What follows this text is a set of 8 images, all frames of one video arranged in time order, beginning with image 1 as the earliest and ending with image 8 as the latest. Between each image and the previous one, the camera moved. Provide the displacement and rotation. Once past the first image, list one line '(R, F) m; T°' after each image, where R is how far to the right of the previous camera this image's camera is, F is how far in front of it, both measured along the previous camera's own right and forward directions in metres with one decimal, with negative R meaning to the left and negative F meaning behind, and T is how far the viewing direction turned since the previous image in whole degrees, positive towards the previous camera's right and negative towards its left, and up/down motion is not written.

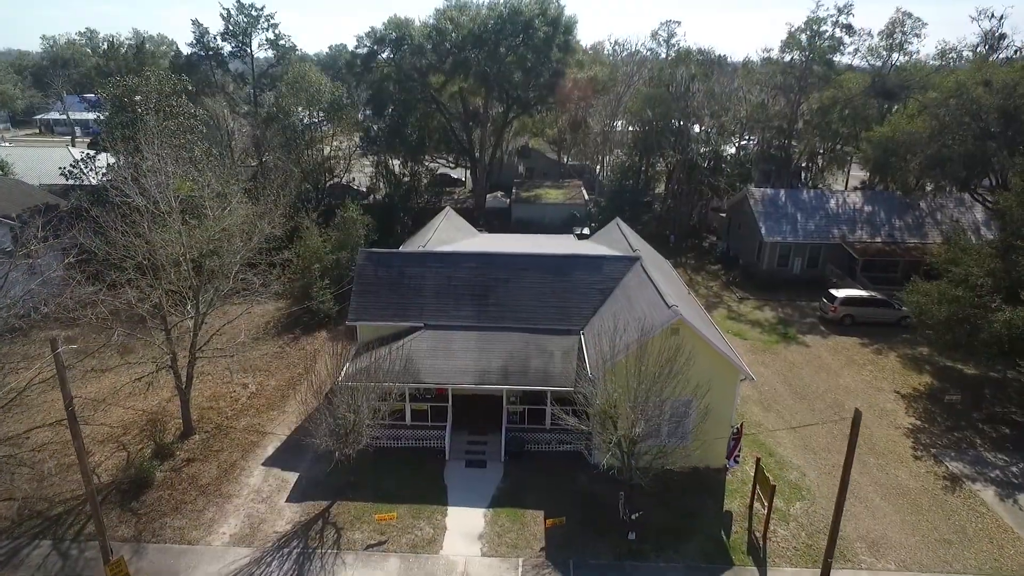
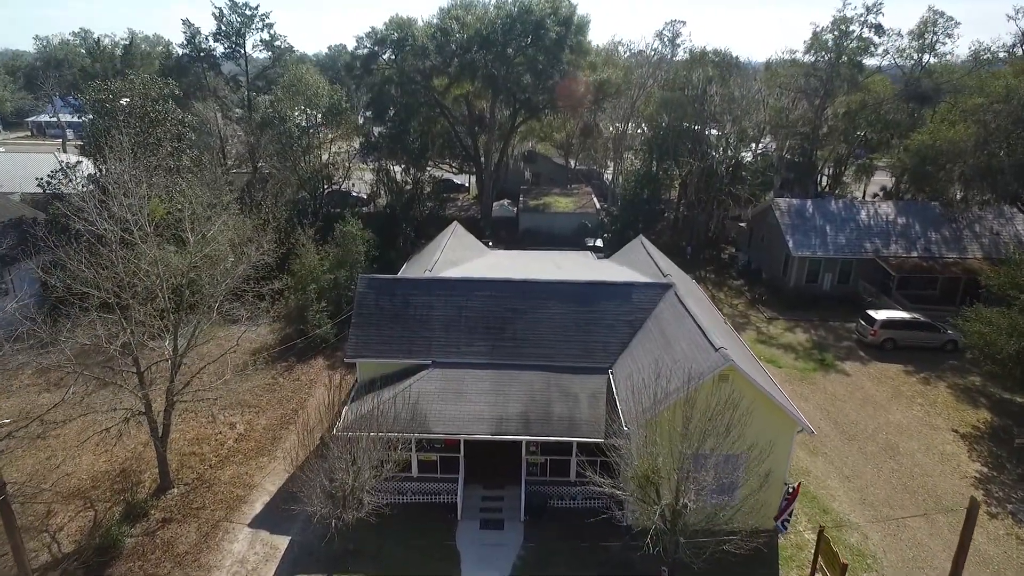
(-0.4, +1.7) m; 0°
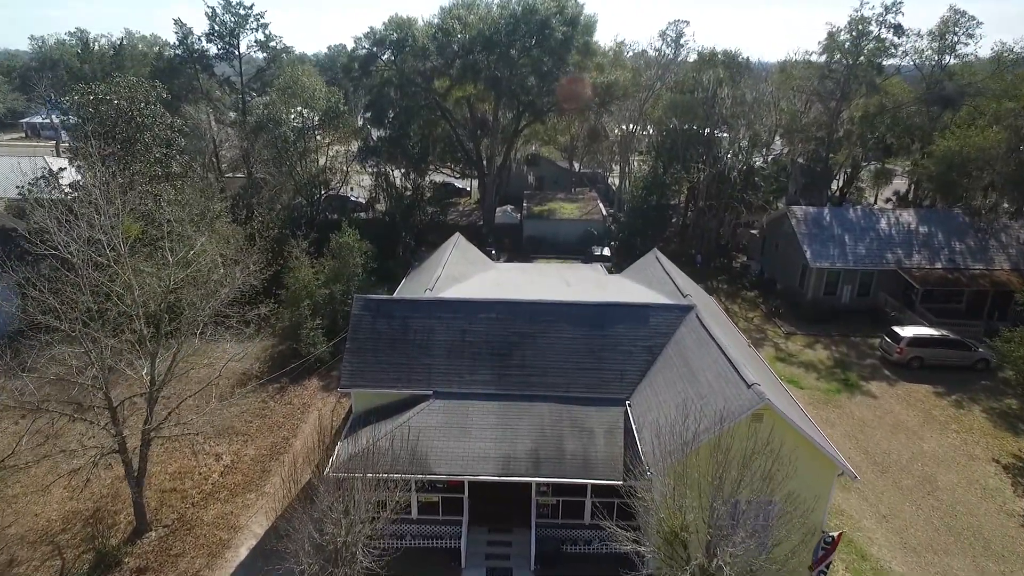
(-0.2, +1.1) m; 0°
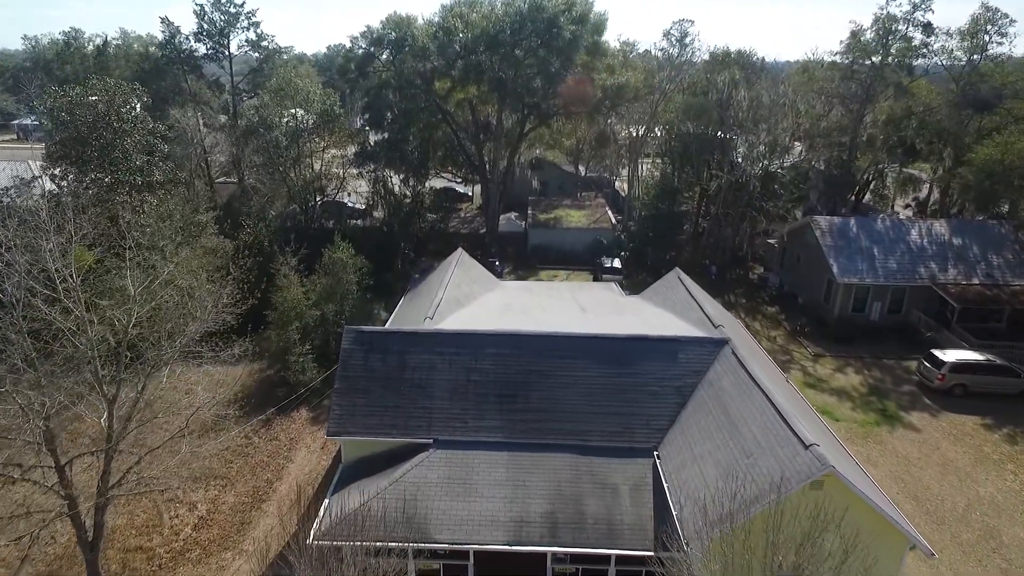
(-0.2, +1.5) m; 0°
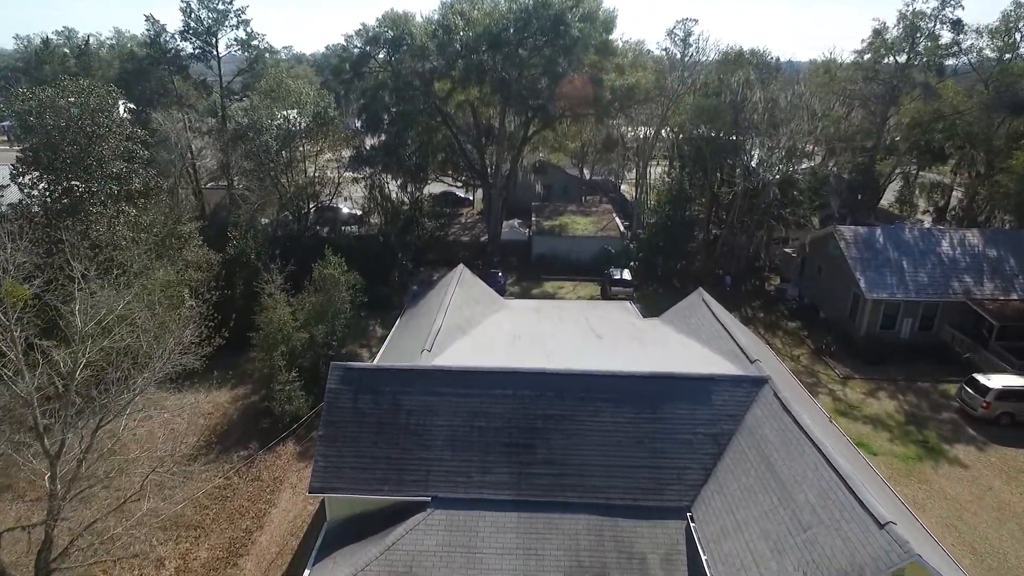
(-0.2, +1.5) m; 0°
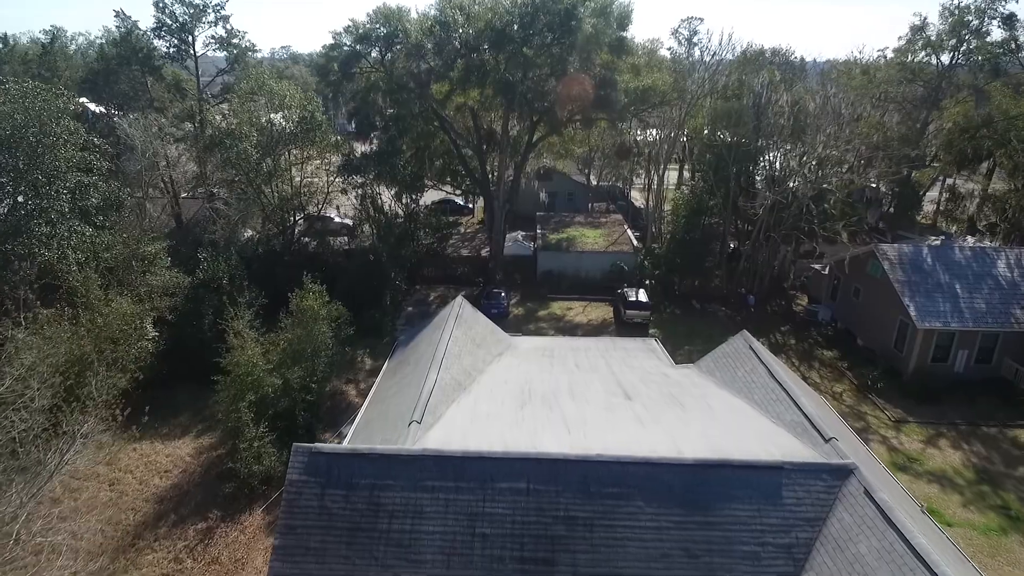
(-0.2, +2.3) m; 0°
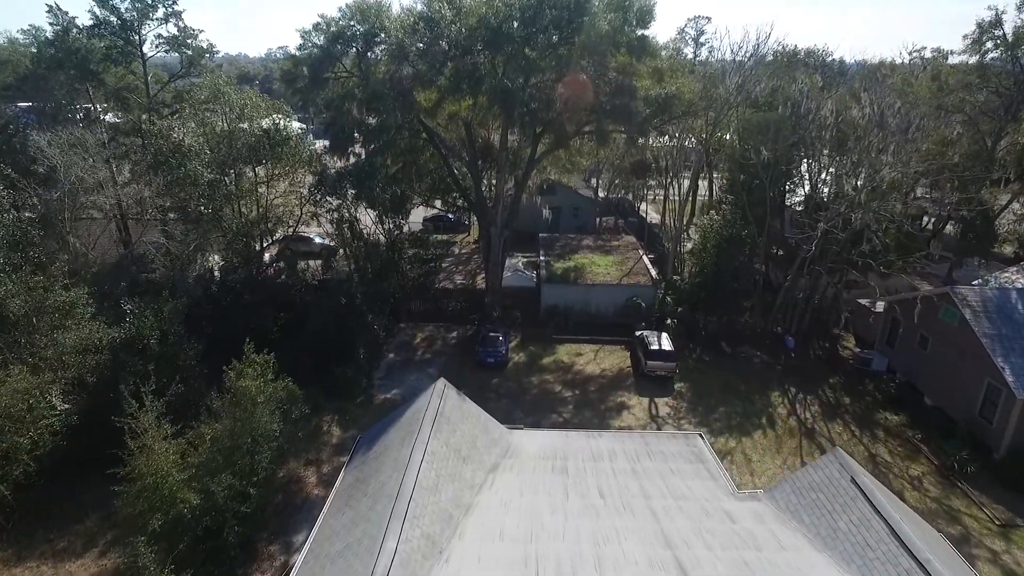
(0.0, +3.6) m; 0°
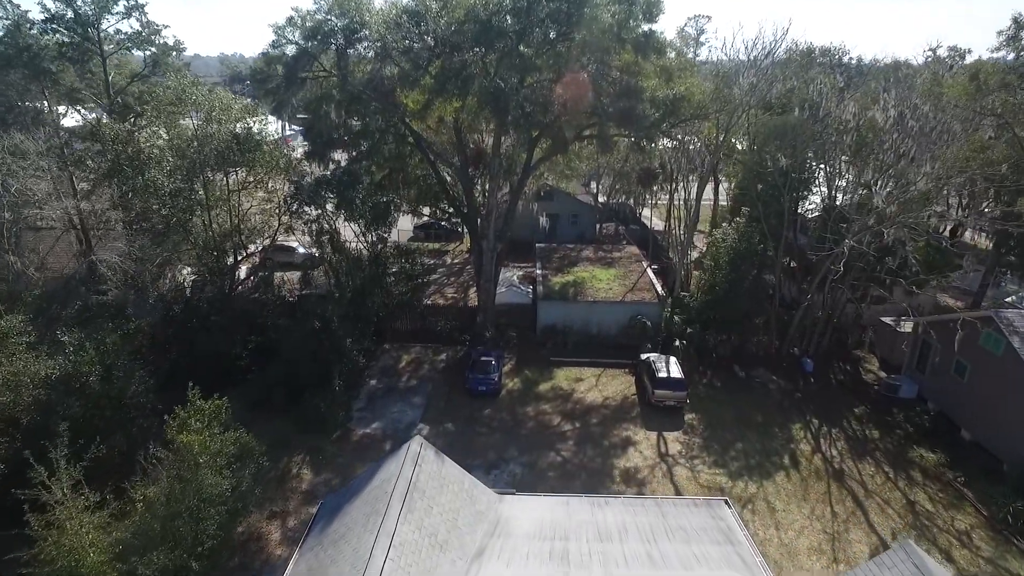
(+0.1, +1.8) m; 0°
